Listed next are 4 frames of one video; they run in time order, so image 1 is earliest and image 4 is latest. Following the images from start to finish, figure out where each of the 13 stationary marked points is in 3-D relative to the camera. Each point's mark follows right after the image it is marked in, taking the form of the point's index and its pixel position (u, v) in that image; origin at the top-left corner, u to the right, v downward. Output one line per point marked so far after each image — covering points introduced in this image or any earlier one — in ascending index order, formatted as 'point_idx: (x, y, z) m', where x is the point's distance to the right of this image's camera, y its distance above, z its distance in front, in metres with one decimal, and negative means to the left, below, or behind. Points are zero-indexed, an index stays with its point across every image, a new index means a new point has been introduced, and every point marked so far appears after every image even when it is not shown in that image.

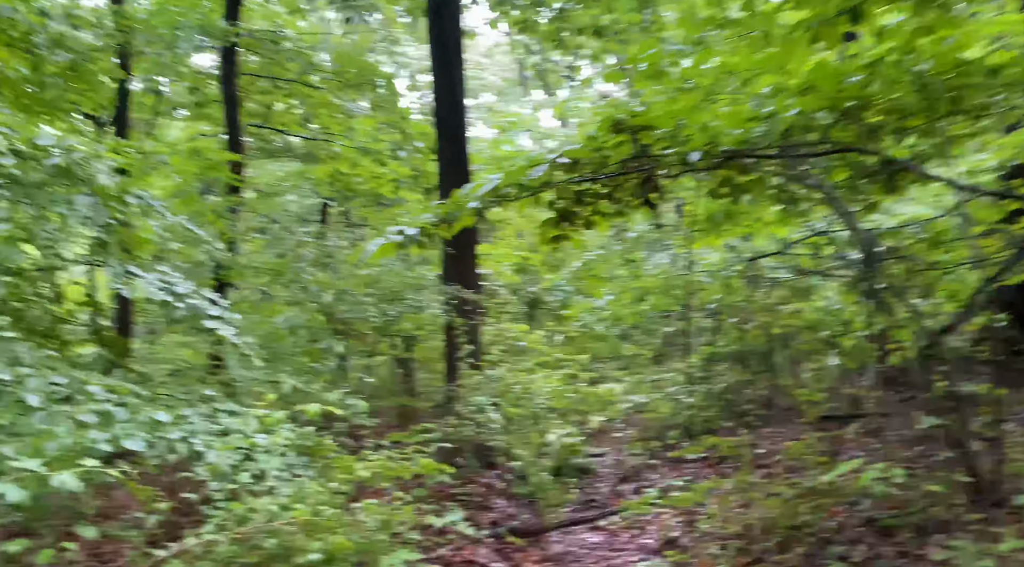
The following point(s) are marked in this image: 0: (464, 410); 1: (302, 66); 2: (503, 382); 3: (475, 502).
0: (-0.5, -1.2, +8.0) m
1: (-3.6, +3.7, +14.7) m
2: (-0.1, -1.0, +8.3) m
3: (-0.3, -2.0, +7.8) m
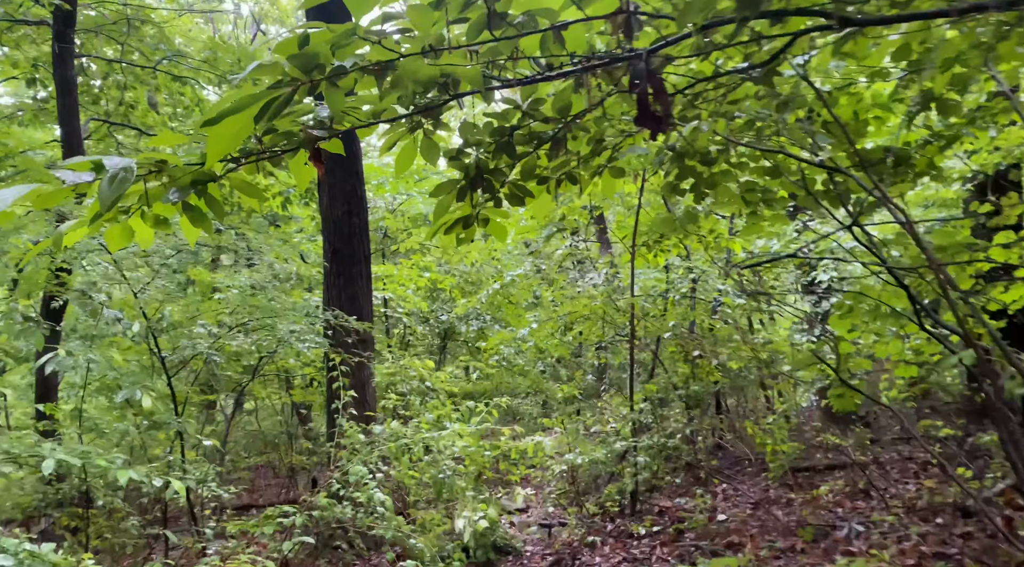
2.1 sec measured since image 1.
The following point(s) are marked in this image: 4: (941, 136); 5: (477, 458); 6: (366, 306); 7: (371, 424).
0: (-1.2, -1.4, +5.8) m
1: (-5.0, +3.3, +12.3) m
2: (-0.8, -1.2, +6.2) m
3: (-1.0, -2.2, +5.6) m
4: (+2.8, +1.0, +5.6) m
5: (-0.3, -1.3, +6.6) m
6: (-1.4, -0.2, +8.0) m
7: (-1.2, -1.2, +7.4) m
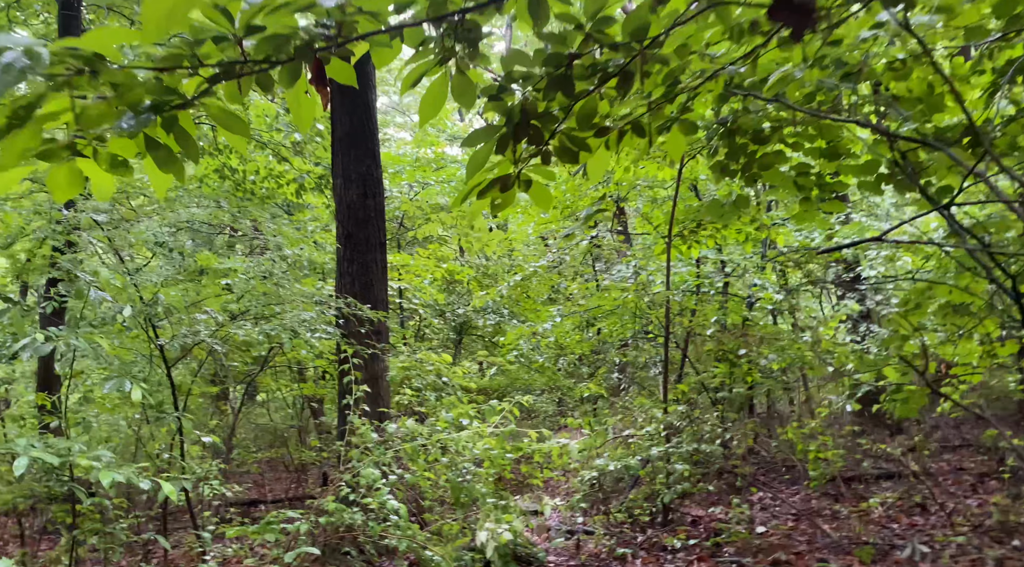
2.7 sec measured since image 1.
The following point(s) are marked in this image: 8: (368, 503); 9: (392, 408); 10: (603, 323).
0: (-1.0, -1.3, +5.3) m
1: (-4.7, +3.5, +11.9) m
2: (-0.7, -1.1, +5.6) m
3: (-0.9, -2.1, +5.1) m
4: (+3.0, +1.0, +5.0) m
5: (-0.1, -1.2, +6.1) m
6: (-1.2, -0.1, +7.5) m
7: (-1.0, -1.1, +6.9) m
8: (-0.9, -1.3, +5.2) m
9: (-1.0, -1.0, +7.2) m
10: (+1.0, -0.4, +9.6) m
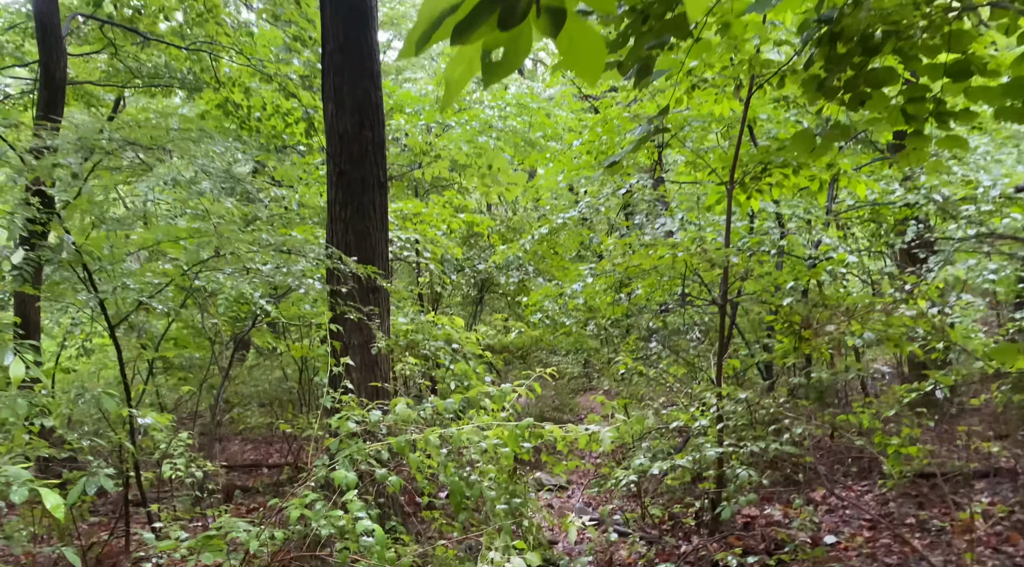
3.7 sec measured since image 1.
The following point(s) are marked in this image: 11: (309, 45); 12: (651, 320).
0: (-0.9, -1.0, +4.2) m
1: (-4.3, +4.2, +10.6) m
2: (-0.6, -0.8, +4.5) m
3: (-0.8, -1.8, +4.0) m
4: (+3.1, +1.2, +3.6) m
5: (0.0, -1.0, +4.9) m
6: (-1.0, +0.3, +6.3) m
7: (-0.9, -0.7, +5.7) m
8: (-0.8, -1.1, +4.1) m
9: (-0.8, -0.7, +6.0) m
10: (+1.3, 0.0, +8.4) m
11: (-2.7, +3.1, +11.2) m
12: (+1.5, -0.4, +9.1) m
